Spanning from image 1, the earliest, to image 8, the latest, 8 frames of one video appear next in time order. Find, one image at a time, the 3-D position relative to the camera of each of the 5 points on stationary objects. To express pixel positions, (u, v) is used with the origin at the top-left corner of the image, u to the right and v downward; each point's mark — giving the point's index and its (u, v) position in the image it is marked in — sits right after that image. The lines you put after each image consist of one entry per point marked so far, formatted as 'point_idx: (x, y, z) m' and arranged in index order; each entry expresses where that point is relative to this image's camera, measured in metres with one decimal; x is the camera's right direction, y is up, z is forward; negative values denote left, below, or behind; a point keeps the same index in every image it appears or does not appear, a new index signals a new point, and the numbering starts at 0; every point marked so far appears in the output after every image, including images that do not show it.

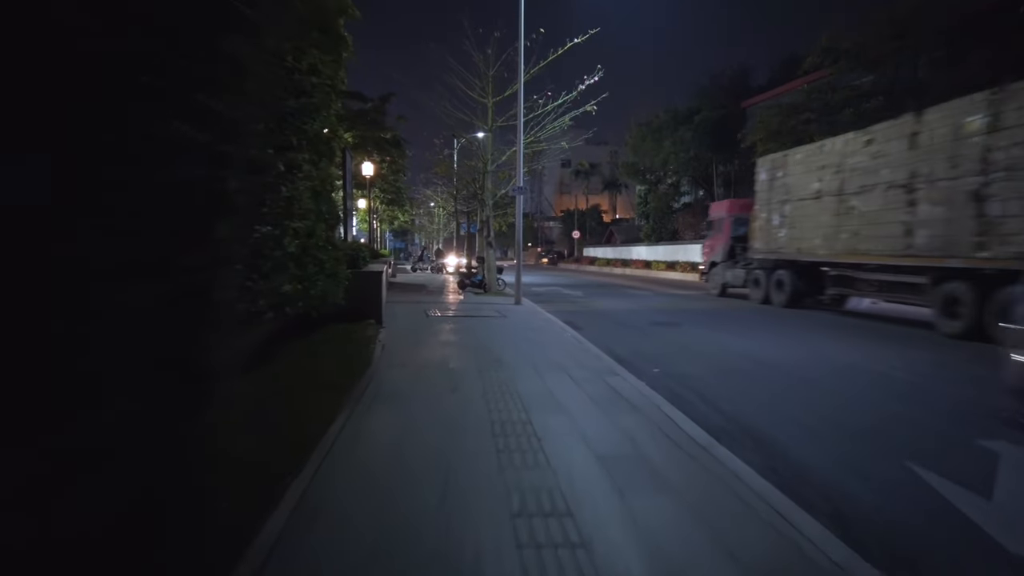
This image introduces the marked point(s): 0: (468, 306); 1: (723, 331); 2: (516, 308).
0: (-1.2, -0.5, +17.4) m
1: (+5.8, -1.2, +18.6) m
2: (+0.2, -0.5, +17.1) m
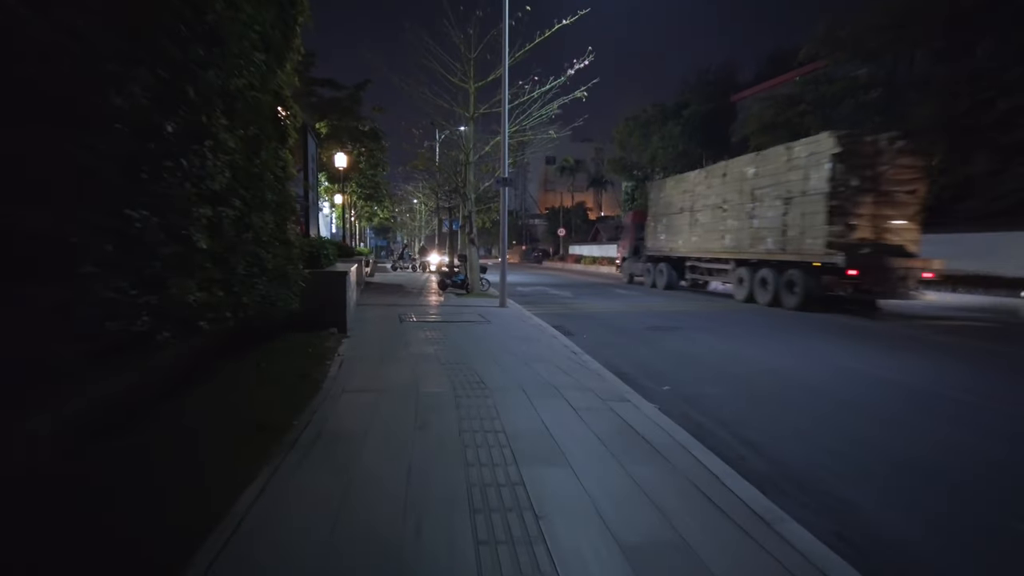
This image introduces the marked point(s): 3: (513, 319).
0: (-1.6, -0.5, +15.8) m
1: (+5.4, -1.2, +17.2) m
2: (-0.2, -0.6, +15.5) m
3: (0.0, -0.7, +14.1) m
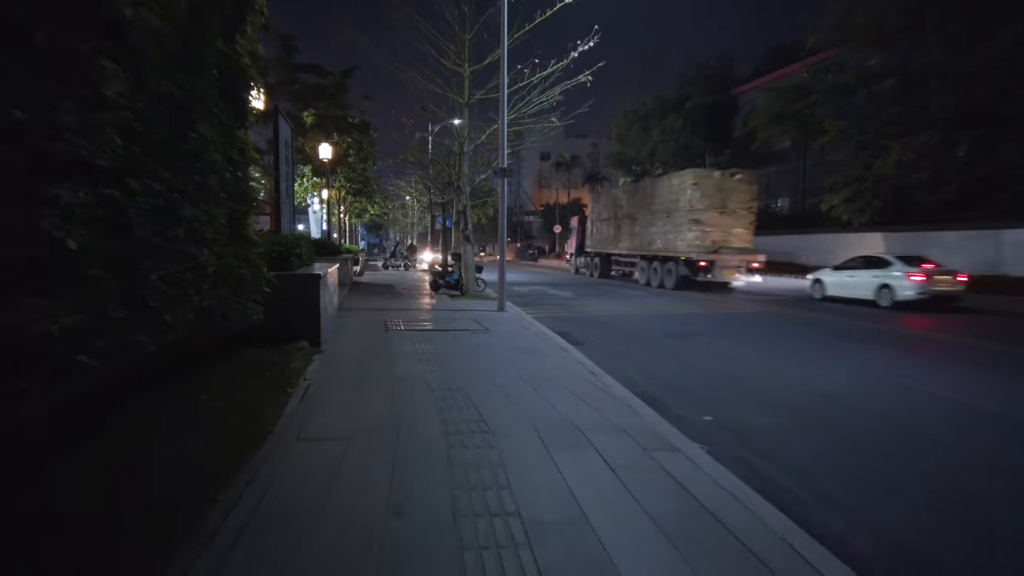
0: (-1.6, -0.5, +14.2) m
1: (+5.4, -1.3, +15.7) m
2: (-0.2, -0.6, +13.9) m
3: (0.0, -0.7, +12.5) m
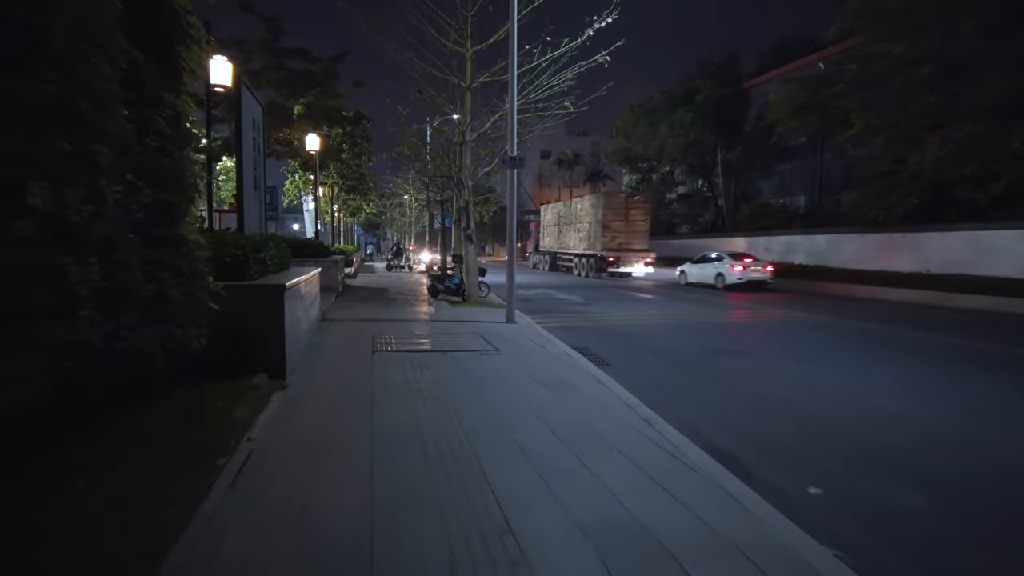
0: (-1.4, -0.7, +12.2) m
1: (+5.6, -1.4, +13.7) m
2: (0.0, -0.8, +11.9) m
3: (+0.3, -0.9, +10.5) m
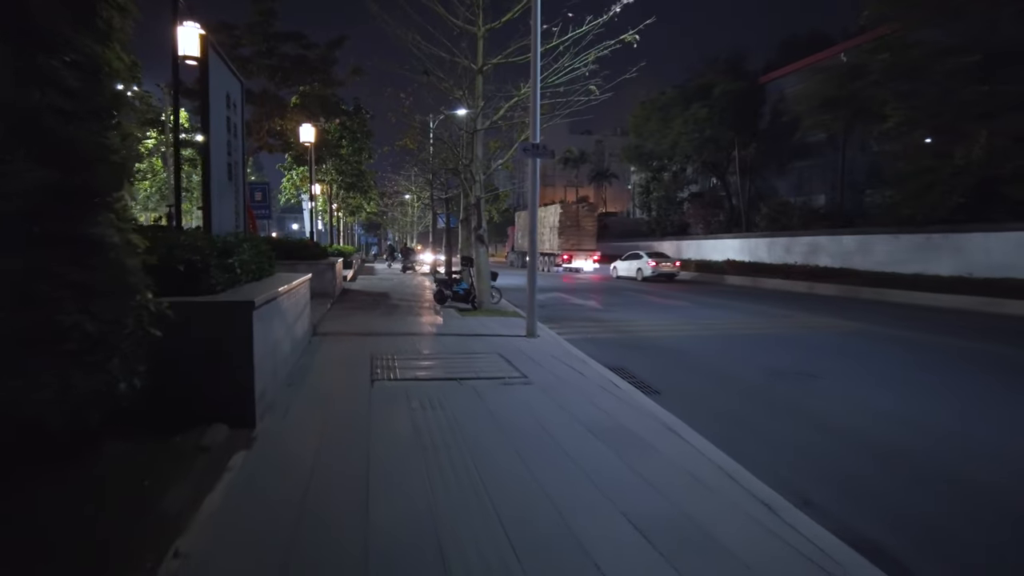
0: (-1.0, -0.8, +10.4) m
1: (+6.0, -1.6, +11.9) m
2: (+0.4, -0.9, +10.2) m
3: (+0.6, -1.0, +8.7) m
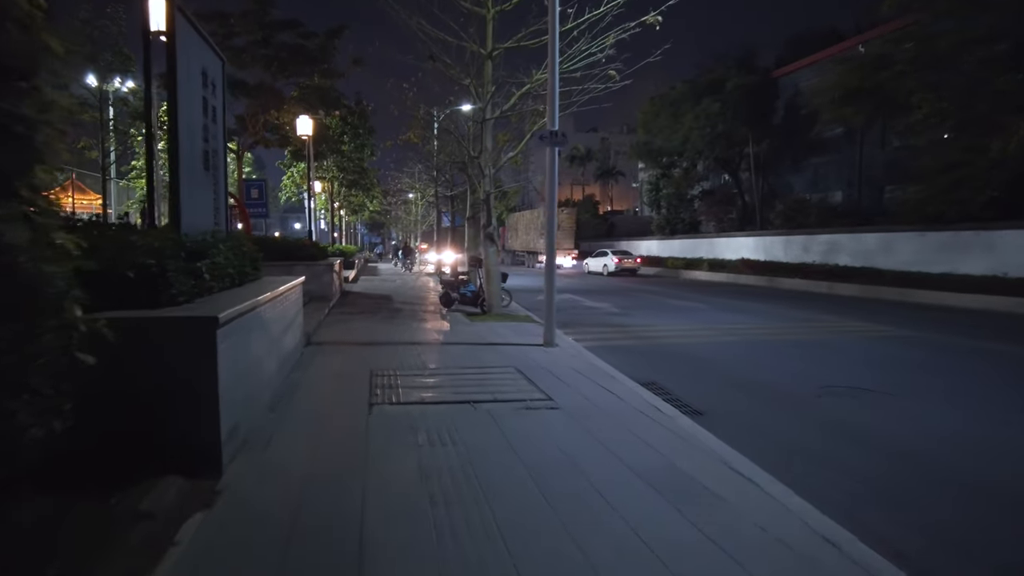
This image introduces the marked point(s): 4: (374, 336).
0: (-0.8, -0.9, +9.3) m
1: (+6.2, -1.6, +10.8) m
2: (+0.6, -1.0, +9.0) m
3: (+0.8, -1.1, +7.6) m
4: (-2.2, -0.8, +10.9) m
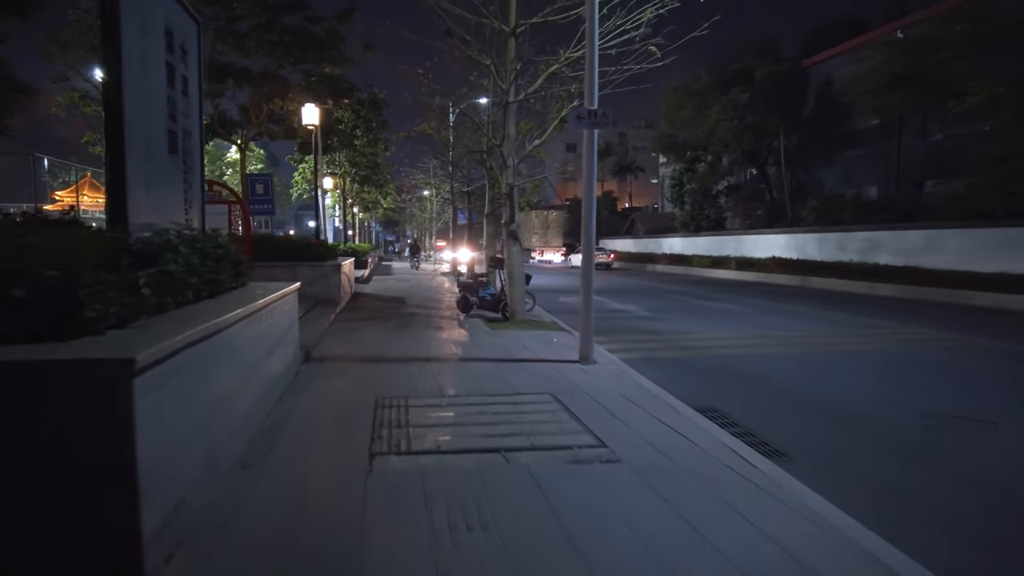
0: (-0.4, -1.0, +7.9) m
1: (+6.6, -1.7, +9.2) m
2: (+1.0, -1.1, +7.6) m
3: (+1.2, -1.2, +6.2) m
4: (-1.8, -0.9, +9.5) m
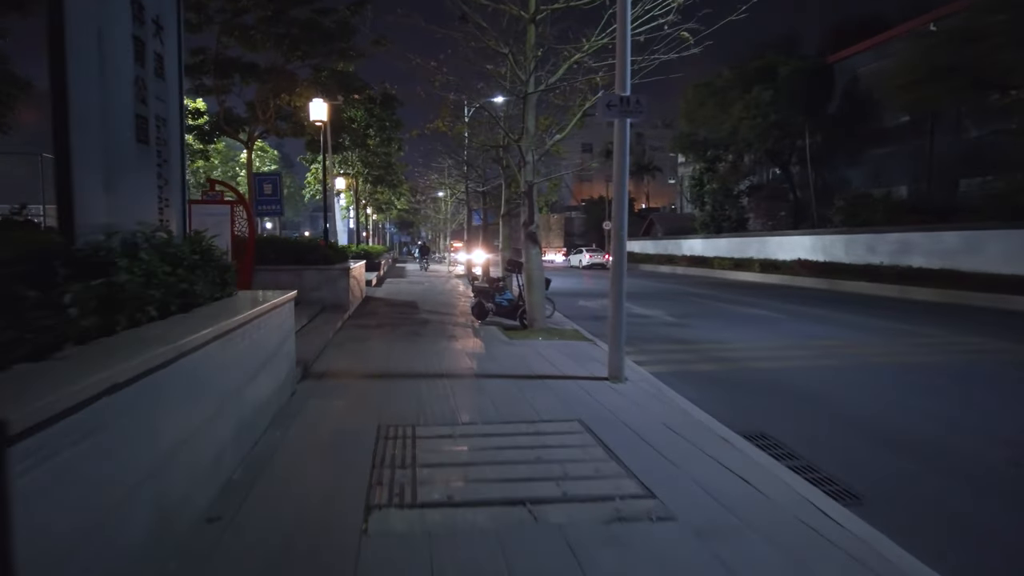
0: (-0.2, -1.1, +7.0) m
1: (+6.9, -1.8, +8.2) m
2: (+1.2, -1.2, +6.7) m
3: (+1.4, -1.3, +5.3) m
4: (-1.6, -1.0, +8.6) m
